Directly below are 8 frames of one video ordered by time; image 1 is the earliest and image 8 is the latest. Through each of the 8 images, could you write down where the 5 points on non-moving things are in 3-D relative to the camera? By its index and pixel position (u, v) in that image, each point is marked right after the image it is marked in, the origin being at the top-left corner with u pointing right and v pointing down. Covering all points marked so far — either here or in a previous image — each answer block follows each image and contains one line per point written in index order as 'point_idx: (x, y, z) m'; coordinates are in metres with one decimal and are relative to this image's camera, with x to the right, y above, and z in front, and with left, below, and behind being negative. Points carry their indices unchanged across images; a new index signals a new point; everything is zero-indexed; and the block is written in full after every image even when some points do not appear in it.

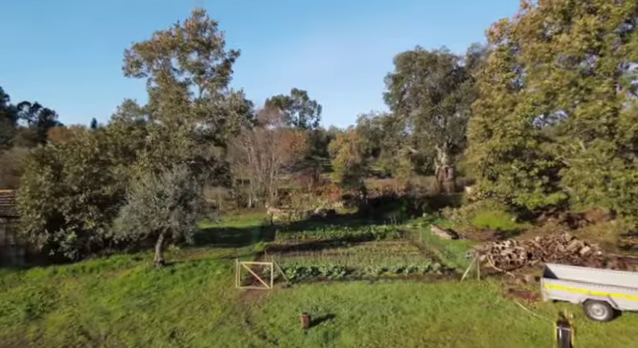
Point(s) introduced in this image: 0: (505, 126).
0: (+6.5, +1.7, +16.2) m
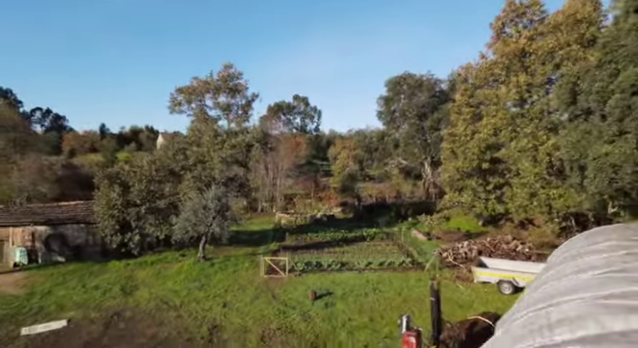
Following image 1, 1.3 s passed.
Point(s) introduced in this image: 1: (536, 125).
0: (+6.5, +1.0, +20.6) m
1: (+7.8, +1.8, +16.9) m
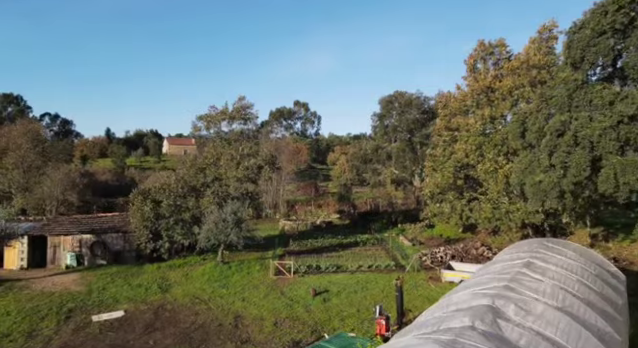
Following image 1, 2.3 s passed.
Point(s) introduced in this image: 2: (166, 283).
0: (+6.5, +0.2, +24.1) m
1: (+7.7, +1.0, +20.3) m
2: (-6.1, -4.4, +18.5) m
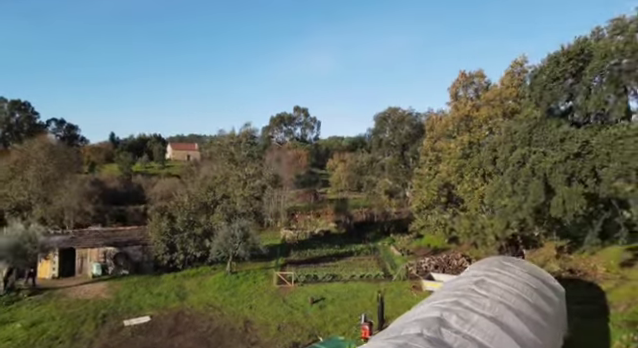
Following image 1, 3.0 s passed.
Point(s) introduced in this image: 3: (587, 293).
0: (+6.4, -0.8, +26.7) m
1: (+7.6, 0.0, +23.0) m
2: (-6.3, -5.4, +21.1) m
3: (+10.3, -4.6, +17.7) m
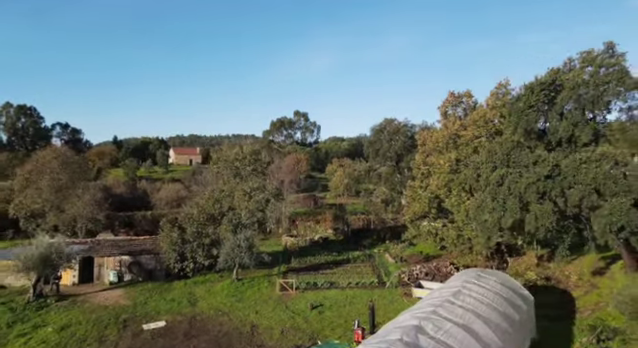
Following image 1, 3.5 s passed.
0: (+6.3, -1.6, +28.7) m
1: (+7.5, -0.8, +25.0) m
2: (-6.3, -6.2, +23.1) m
3: (+10.3, -5.4, +19.7) m
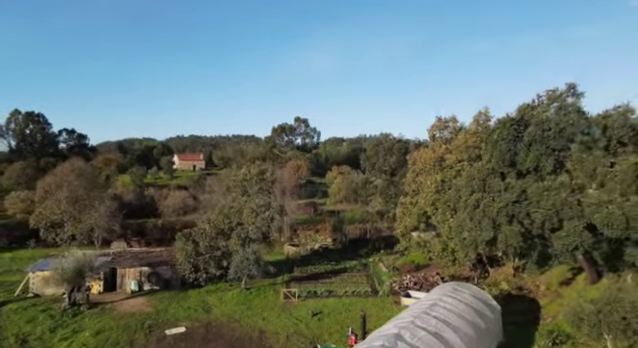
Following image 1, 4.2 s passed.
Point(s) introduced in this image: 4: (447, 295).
0: (+6.3, -2.8, +31.6) m
1: (+7.5, -2.1, +27.9) m
2: (-6.3, -7.5, +26.1) m
3: (+10.2, -6.6, +22.6) m
4: (+5.3, -5.0, +19.2) m
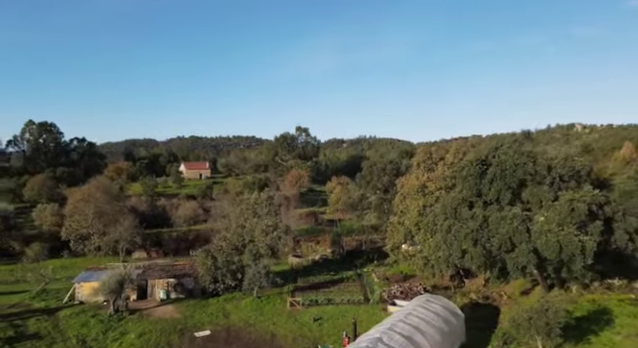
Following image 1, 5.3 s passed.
0: (+6.4, -4.7, +36.7) m
1: (+7.6, -4.0, +33.0) m
2: (-6.3, -9.4, +31.2) m
3: (+10.3, -8.5, +27.7) m
4: (+5.4, -7.0, +24.2) m
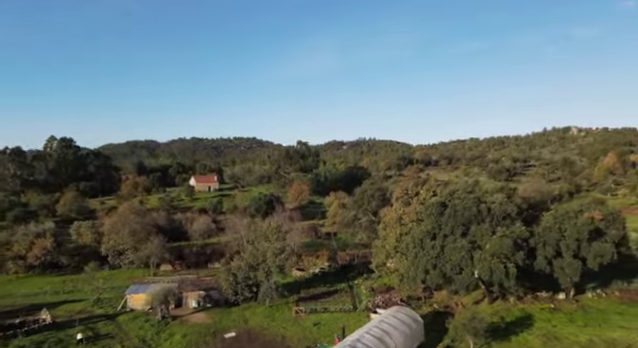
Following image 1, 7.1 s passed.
0: (+6.2, -8.0, +45.8) m
1: (+7.4, -7.2, +42.1) m
2: (-6.4, -12.6, +40.3) m
3: (+10.2, -11.8, +36.8) m
4: (+5.2, -10.2, +33.3) m
